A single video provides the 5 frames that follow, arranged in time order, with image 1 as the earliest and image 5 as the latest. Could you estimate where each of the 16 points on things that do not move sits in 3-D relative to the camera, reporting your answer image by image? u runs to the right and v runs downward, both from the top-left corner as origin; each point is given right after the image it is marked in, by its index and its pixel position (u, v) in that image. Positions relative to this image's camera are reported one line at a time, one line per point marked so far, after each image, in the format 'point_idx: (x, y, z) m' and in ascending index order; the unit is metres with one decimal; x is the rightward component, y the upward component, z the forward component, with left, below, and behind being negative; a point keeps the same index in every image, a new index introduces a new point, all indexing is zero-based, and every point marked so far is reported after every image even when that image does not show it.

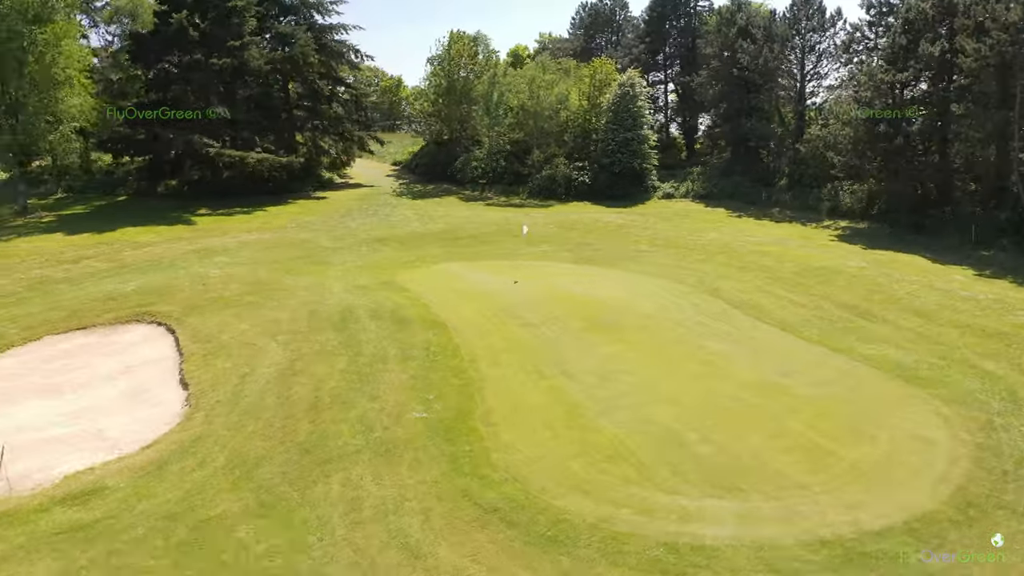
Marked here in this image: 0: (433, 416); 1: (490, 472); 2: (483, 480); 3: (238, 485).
0: (-1.4, -2.3, +14.4) m
1: (-0.4, -2.8, +12.3) m
2: (-0.5, -2.8, +12.0) m
3: (-4.2, -3.0, +12.3) m
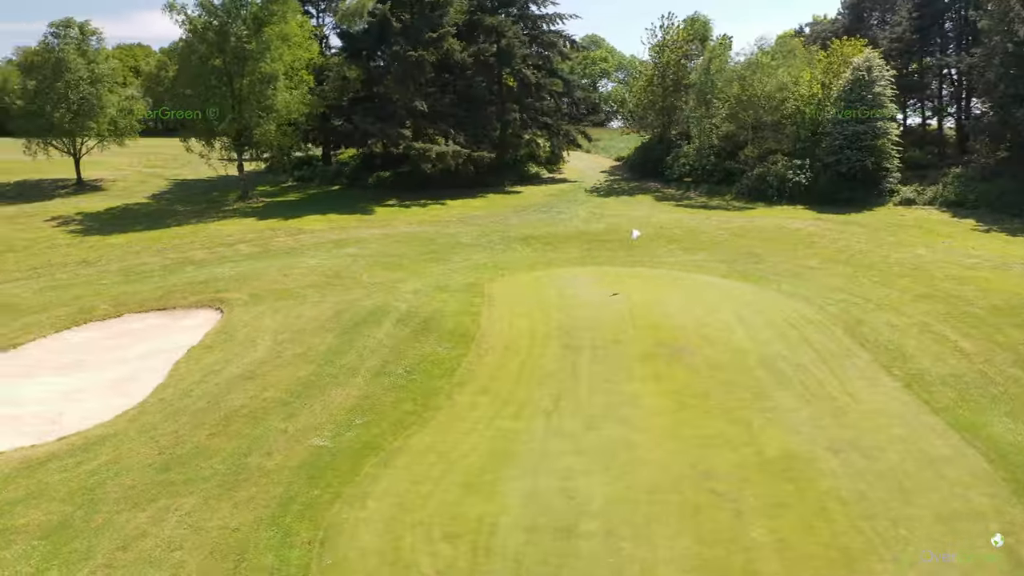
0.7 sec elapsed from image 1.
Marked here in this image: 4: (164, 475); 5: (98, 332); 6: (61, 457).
0: (-2.7, -2.4, +12.4) m
1: (-2.6, -2.9, +10.0) m
2: (-2.8, -3.0, +9.8) m
3: (-6.1, -2.9, +11.4) m
4: (-5.0, -2.7, +11.7) m
5: (-9.8, -1.0, +19.8) m
6: (-7.0, -2.6, +12.7) m
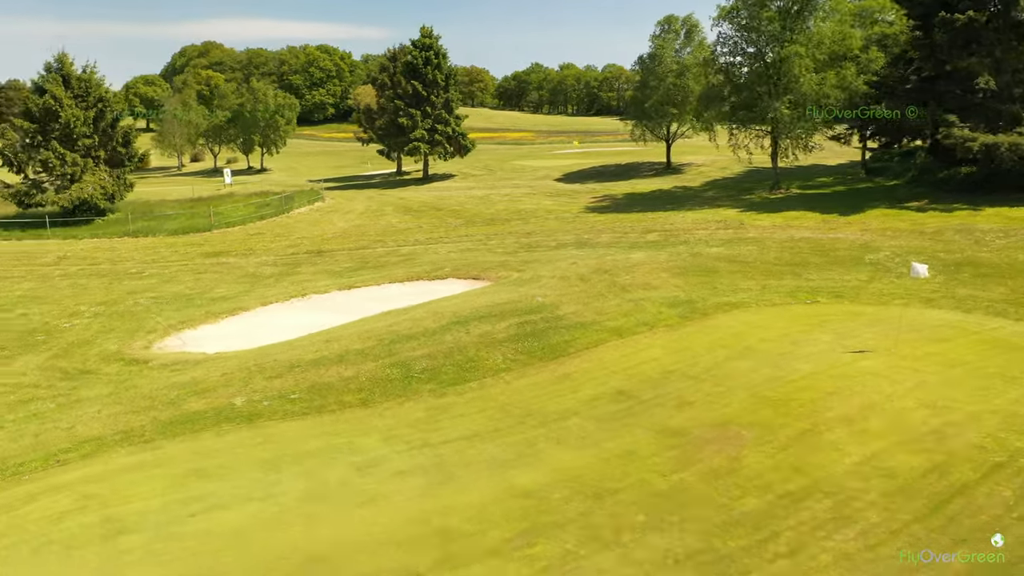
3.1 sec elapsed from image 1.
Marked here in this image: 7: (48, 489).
0: (-4.6, -2.0, +13.7) m
1: (-6.5, -2.4, +12.2) m
2: (-6.7, -2.4, +12.2) m
3: (-7.5, -1.9, +15.8) m
4: (-6.5, -1.9, +15.1) m
5: (-2.8, 0.0, +23.7) m
6: (-6.9, -1.6, +17.3) m
7: (-6.2, -2.7, +10.9) m
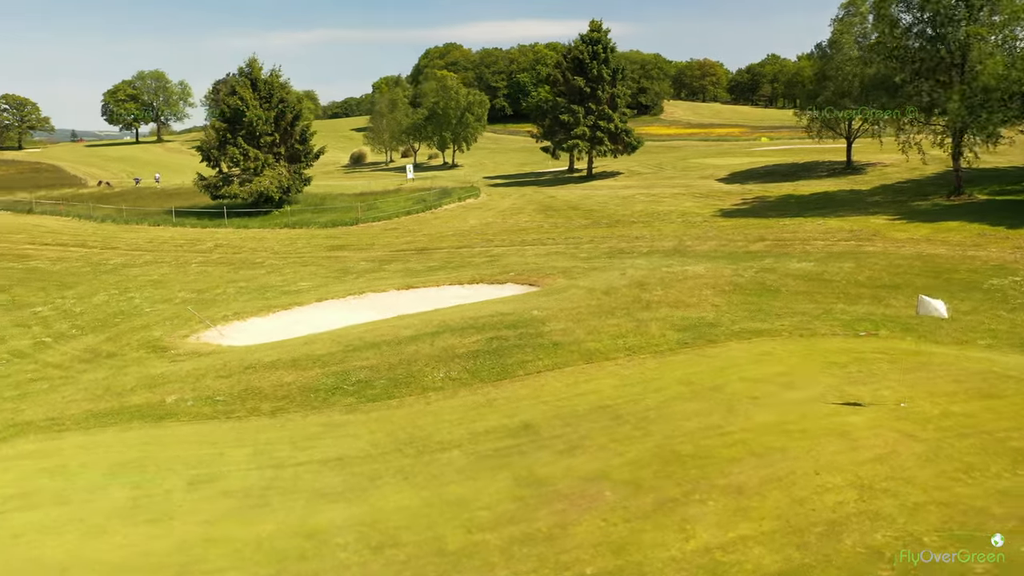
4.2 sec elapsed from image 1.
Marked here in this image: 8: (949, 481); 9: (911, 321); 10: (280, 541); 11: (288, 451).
0: (-5.9, -2.0, +14.0) m
1: (-8.1, -2.3, +13.0) m
2: (-8.4, -2.3, +13.1) m
3: (-8.1, -1.7, +16.8) m
4: (-7.4, -1.8, +15.8) m
5: (-1.3, -0.1, +23.0) m
6: (-7.1, -1.5, +18.0) m
7: (-8.3, -2.6, +11.7) m
8: (+5.2, -2.3, +9.6) m
9: (+8.2, -0.6, +16.8) m
10: (-2.5, -2.9, +9.3) m
11: (-3.1, -2.3, +11.9) m
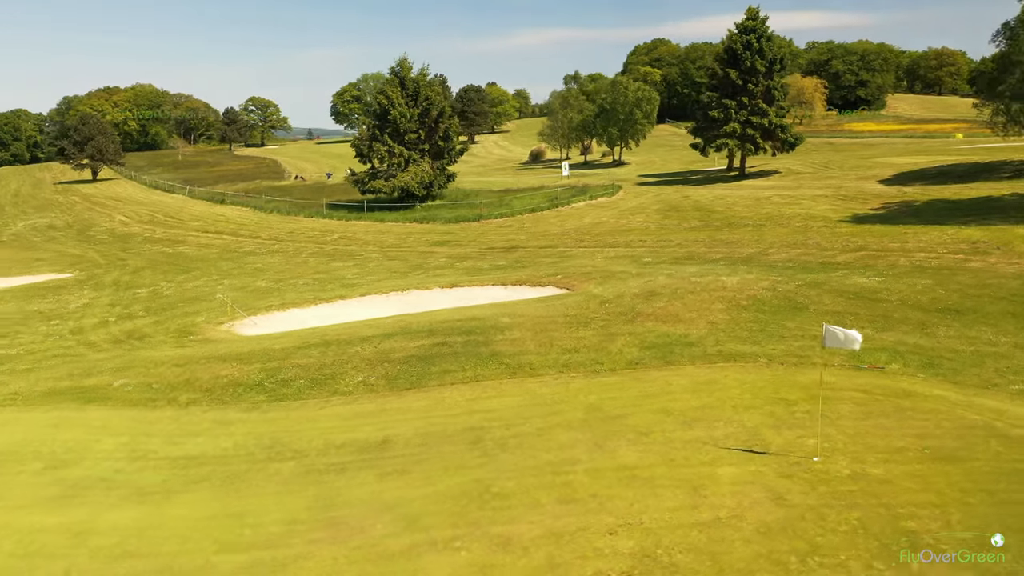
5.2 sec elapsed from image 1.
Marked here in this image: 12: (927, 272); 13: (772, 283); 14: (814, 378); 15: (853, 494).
0: (-7.2, -1.8, +14.6) m
1: (-9.6, -2.0, +14.3) m
2: (-9.8, -2.0, +14.4) m
3: (-8.5, -1.4, +17.9) m
4: (-8.1, -1.5, +16.8) m
5: (-0.3, -0.1, +22.1) m
6: (-7.2, -1.2, +18.8) m
7: (-10.0, -2.3, +13.0) m
8: (+2.4, -2.5, +7.5) m
9: (+7.3, -1.1, +13.7) m
10: (-5.1, -2.8, +9.2) m
11: (-5.0, -2.3, +11.9) m
12: (+9.7, +0.4, +19.2) m
13: (+5.7, +0.1, +18.1) m
14: (+4.7, -1.4, +12.6) m
15: (+3.8, -2.2, +8.8) m
